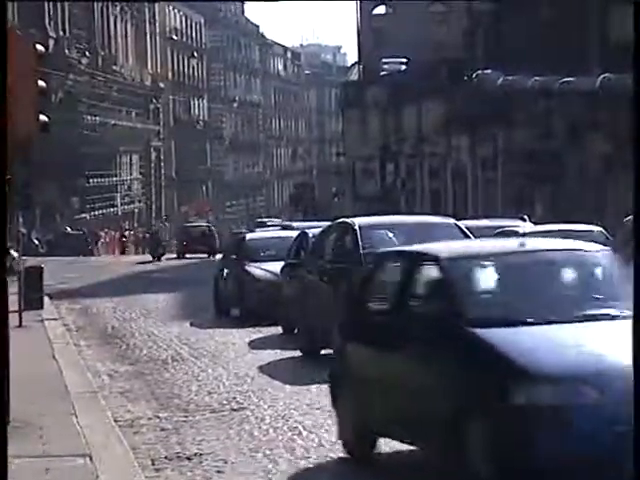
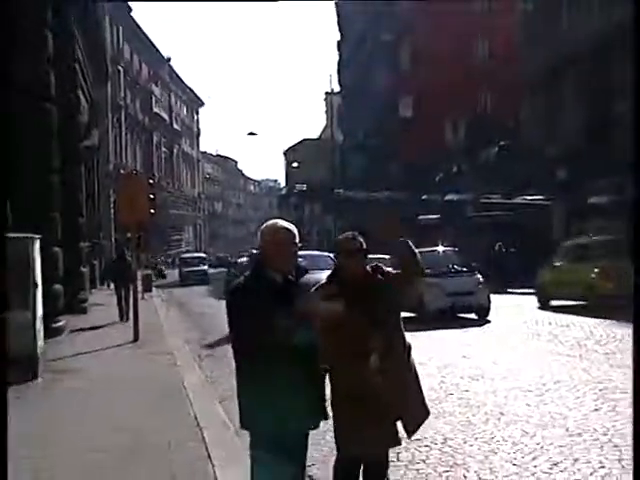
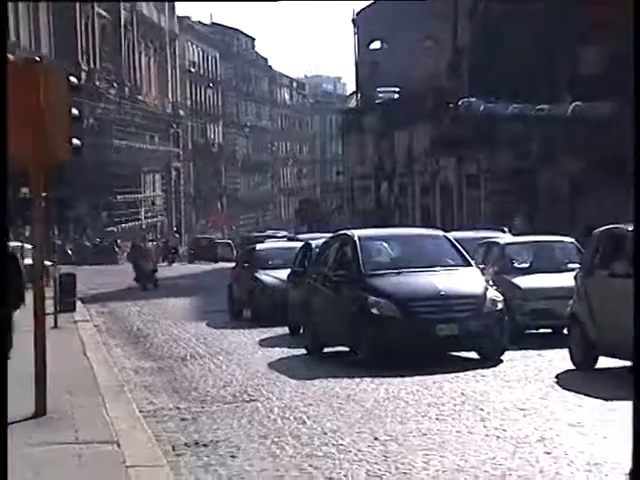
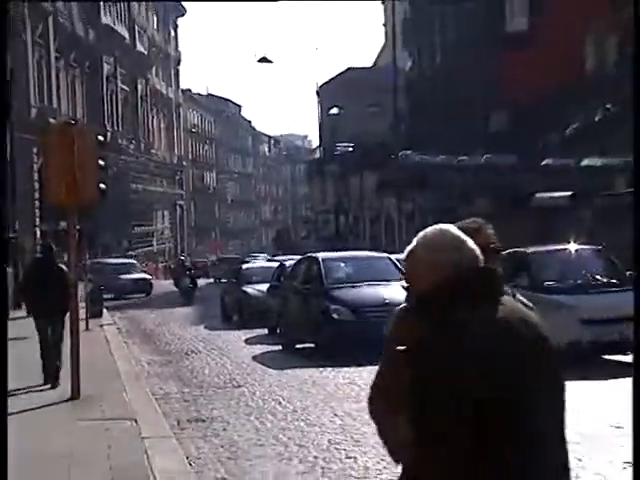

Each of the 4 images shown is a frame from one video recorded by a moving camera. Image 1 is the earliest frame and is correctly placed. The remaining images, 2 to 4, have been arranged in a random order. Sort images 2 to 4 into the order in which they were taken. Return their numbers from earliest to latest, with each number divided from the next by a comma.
3, 4, 2
